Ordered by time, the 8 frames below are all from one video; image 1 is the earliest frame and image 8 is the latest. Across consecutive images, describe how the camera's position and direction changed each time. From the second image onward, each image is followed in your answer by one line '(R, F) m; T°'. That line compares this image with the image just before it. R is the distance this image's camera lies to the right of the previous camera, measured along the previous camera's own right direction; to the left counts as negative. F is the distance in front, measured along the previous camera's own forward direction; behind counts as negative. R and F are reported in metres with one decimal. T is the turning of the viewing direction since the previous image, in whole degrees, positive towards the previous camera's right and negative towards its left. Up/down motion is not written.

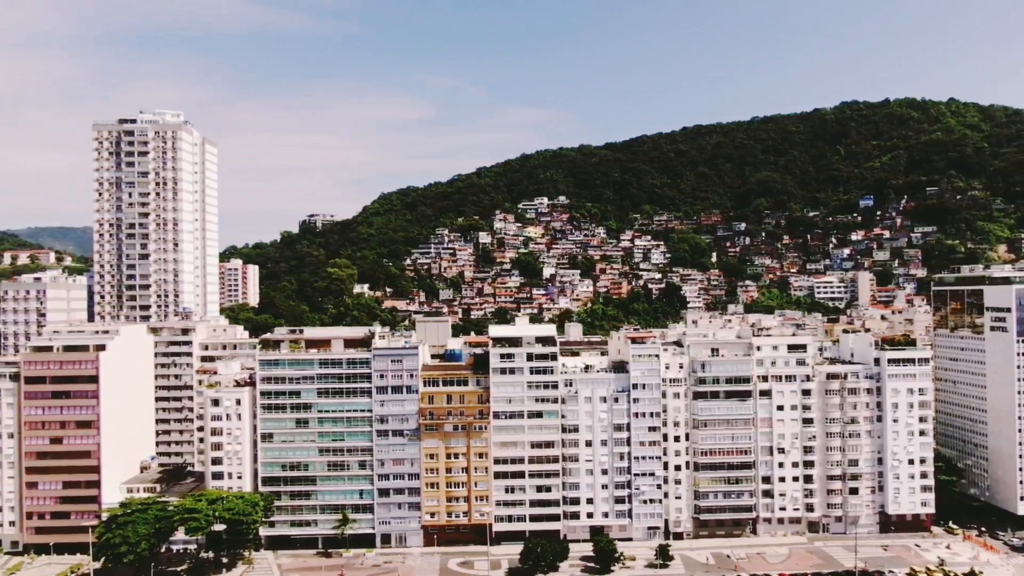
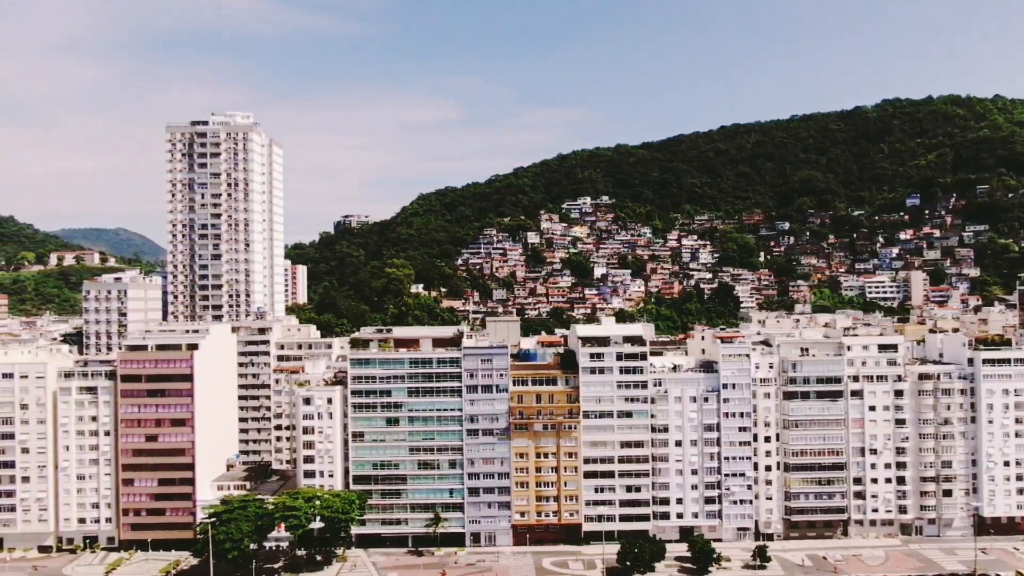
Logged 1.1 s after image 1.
(-7.4, -0.1) m; -1°
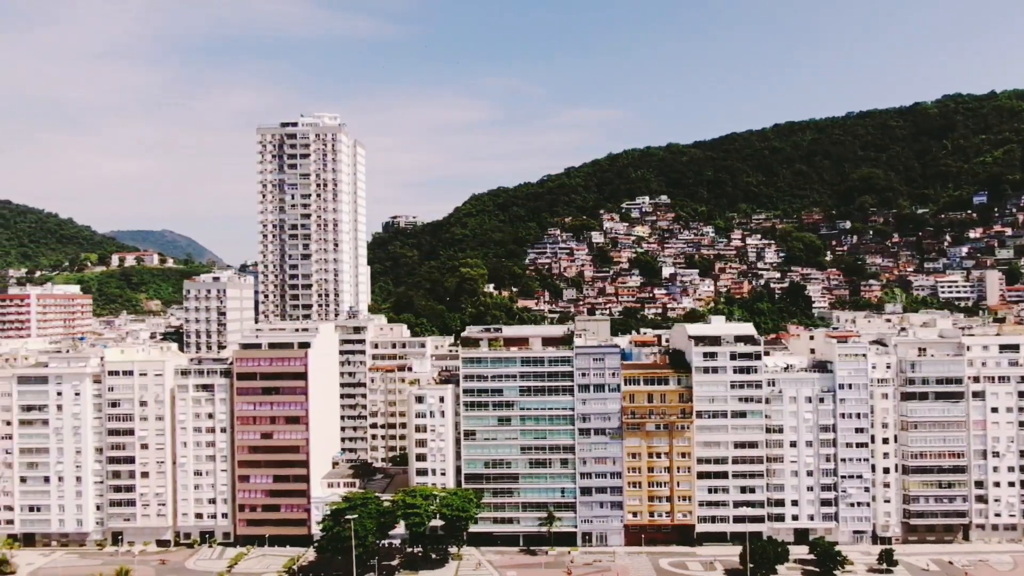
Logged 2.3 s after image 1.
(-8.6, 0.0) m; -2°
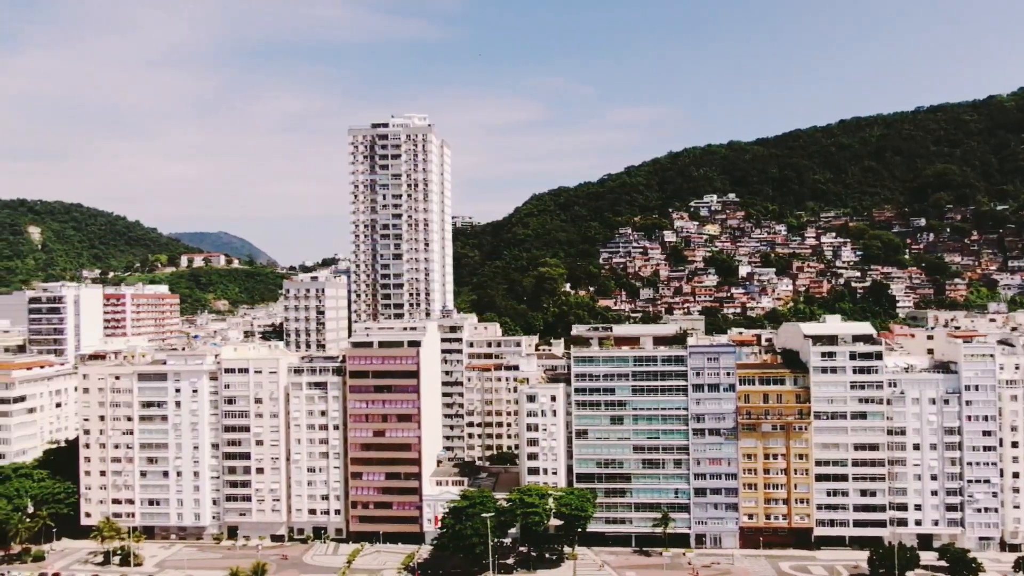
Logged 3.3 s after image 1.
(-7.3, +0.2) m; -3°
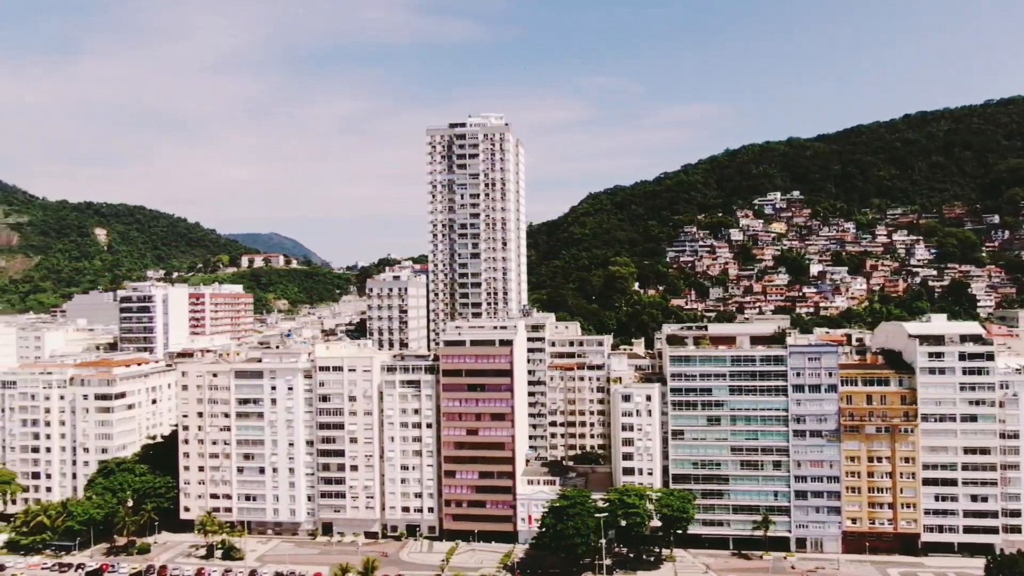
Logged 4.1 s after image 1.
(-5.5, +0.2) m; -3°
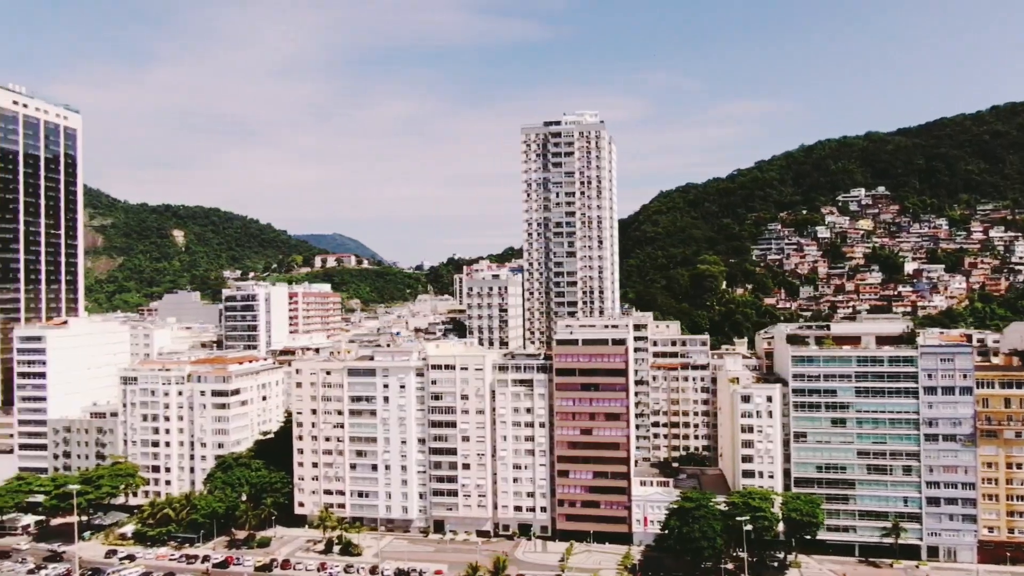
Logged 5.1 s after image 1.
(-6.4, +0.4) m; -4°
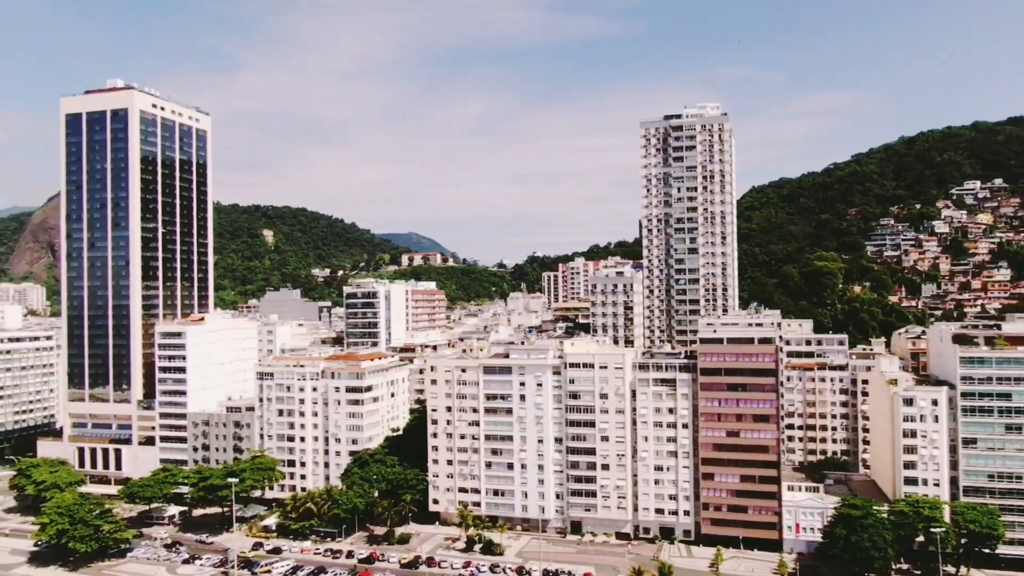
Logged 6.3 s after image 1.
(-8.0, +1.2) m; -5°
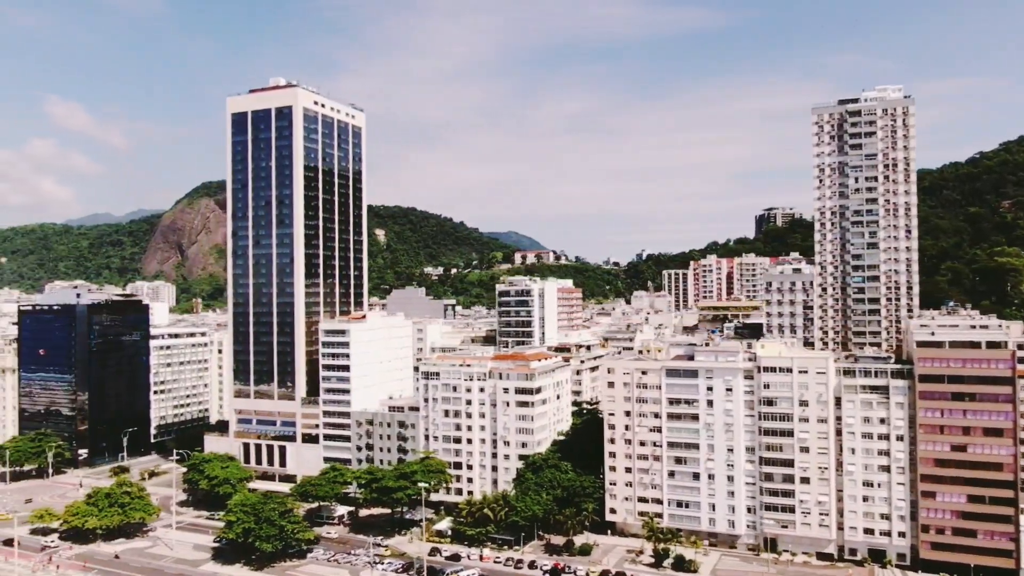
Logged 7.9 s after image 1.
(-9.9, +4.1) m; -7°
